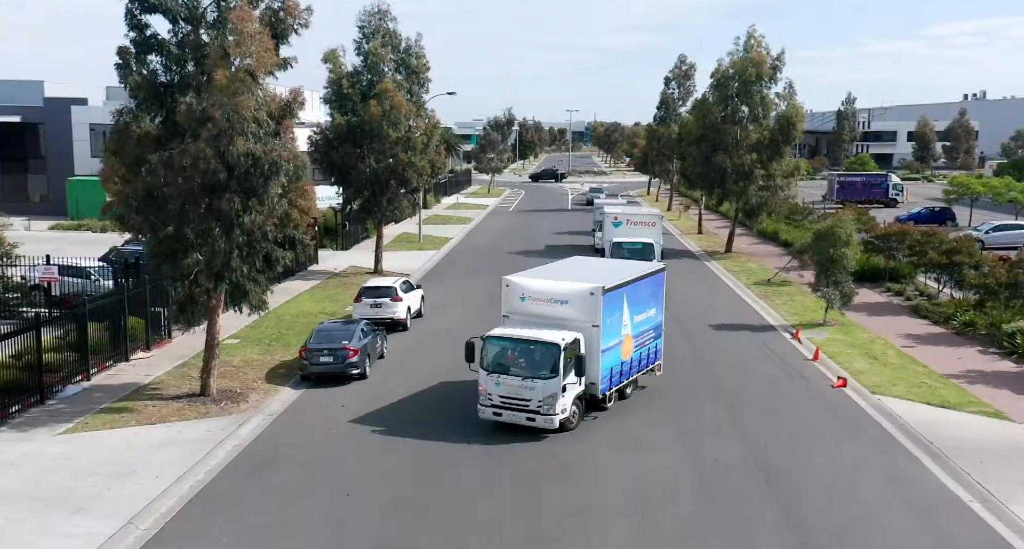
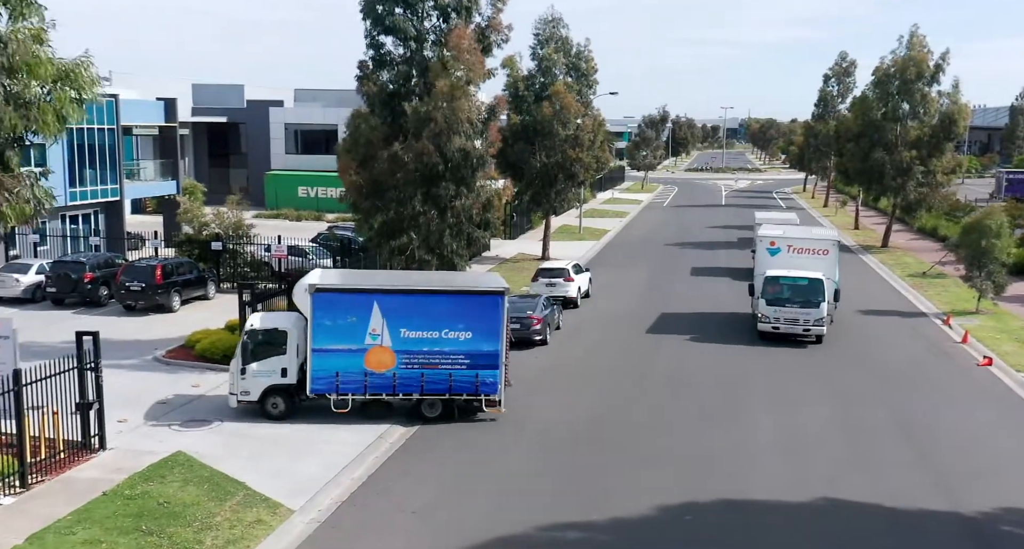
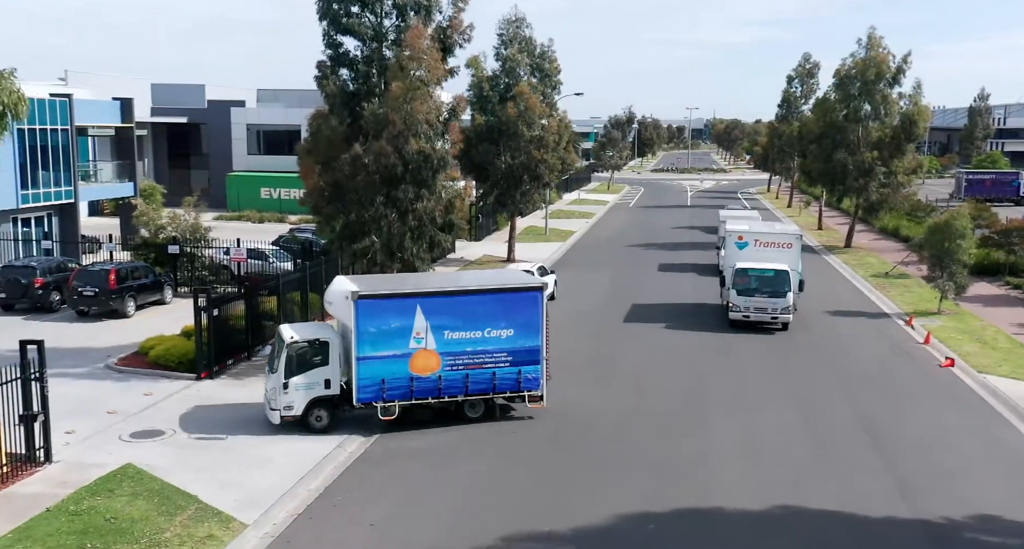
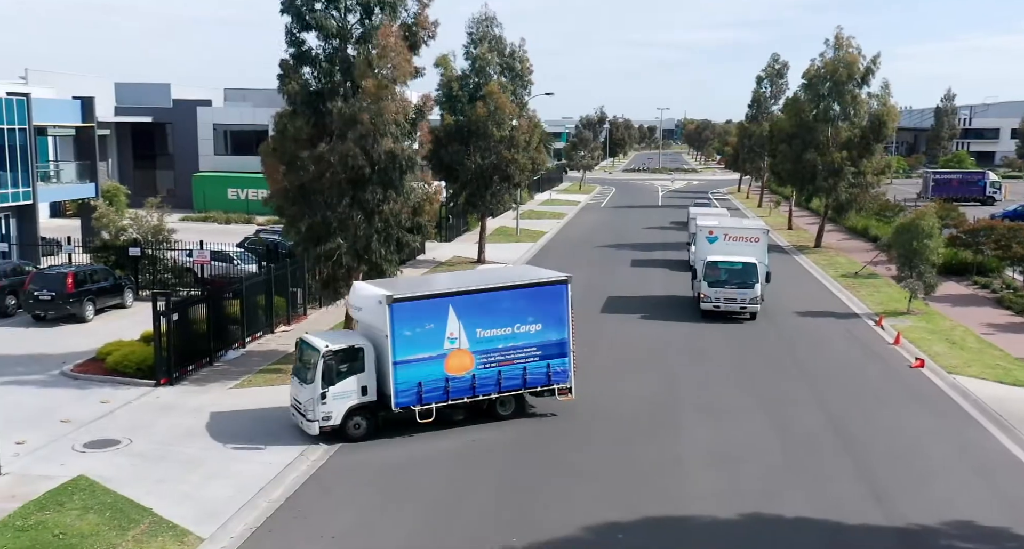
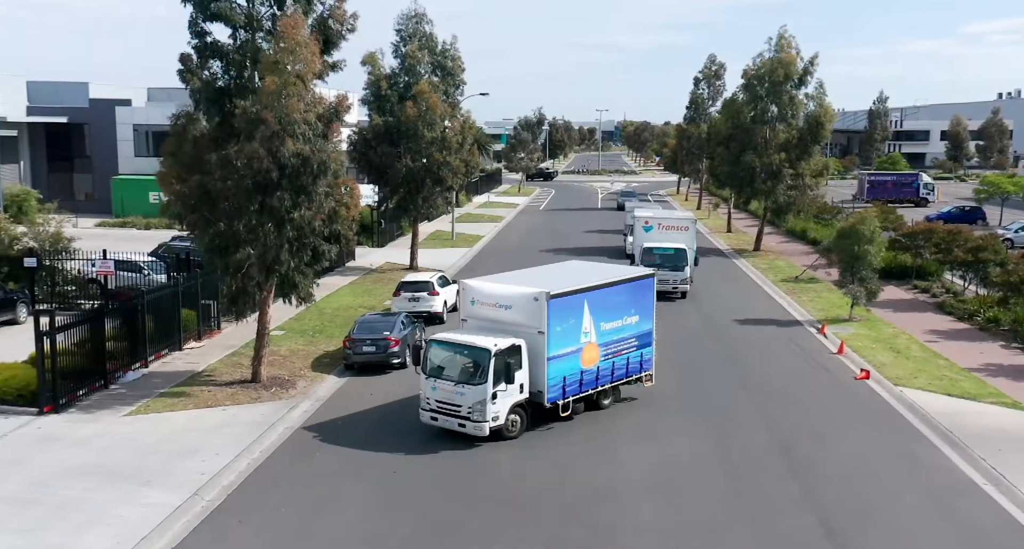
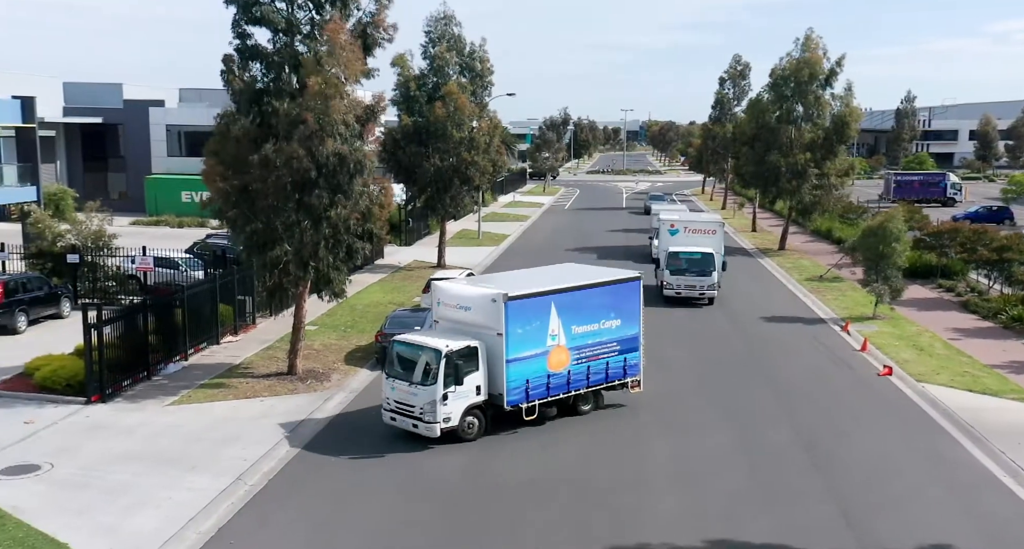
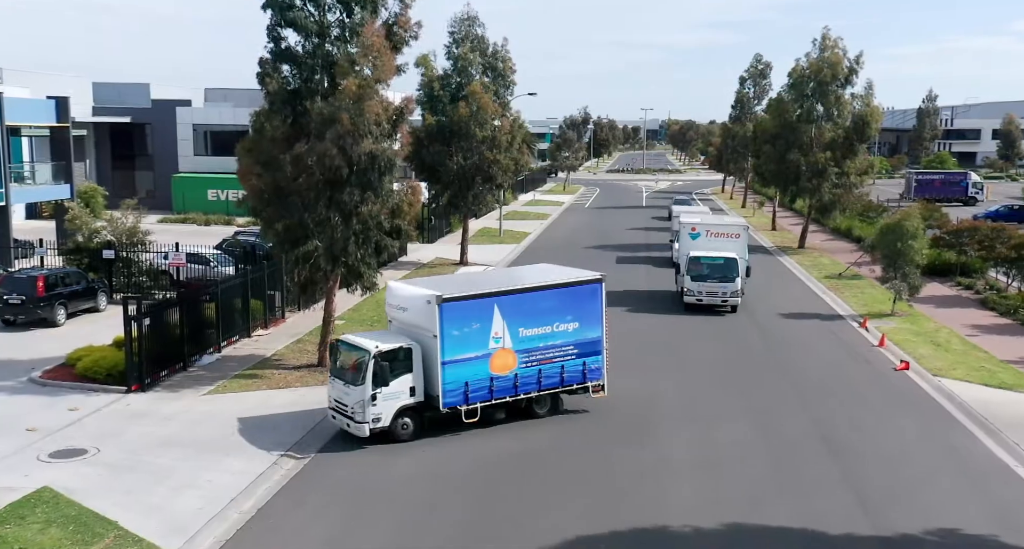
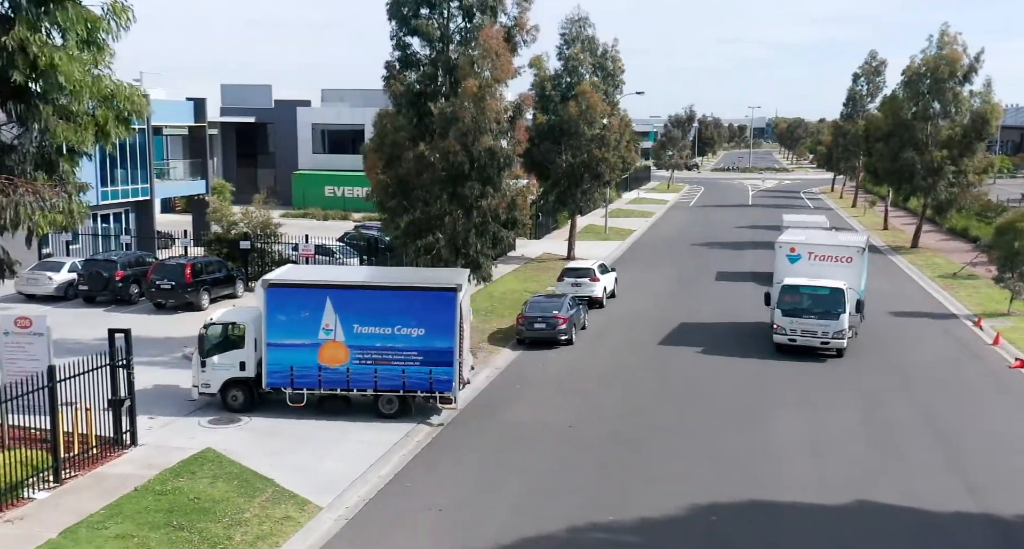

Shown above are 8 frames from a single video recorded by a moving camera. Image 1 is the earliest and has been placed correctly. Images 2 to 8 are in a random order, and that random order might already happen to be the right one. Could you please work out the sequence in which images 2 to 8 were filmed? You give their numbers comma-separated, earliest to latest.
5, 6, 7, 4, 3, 2, 8
